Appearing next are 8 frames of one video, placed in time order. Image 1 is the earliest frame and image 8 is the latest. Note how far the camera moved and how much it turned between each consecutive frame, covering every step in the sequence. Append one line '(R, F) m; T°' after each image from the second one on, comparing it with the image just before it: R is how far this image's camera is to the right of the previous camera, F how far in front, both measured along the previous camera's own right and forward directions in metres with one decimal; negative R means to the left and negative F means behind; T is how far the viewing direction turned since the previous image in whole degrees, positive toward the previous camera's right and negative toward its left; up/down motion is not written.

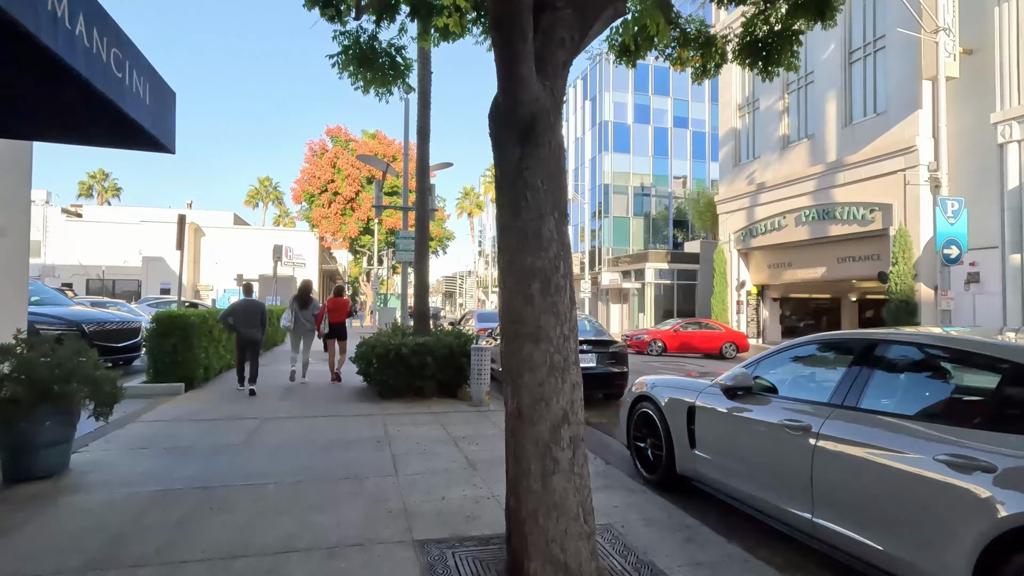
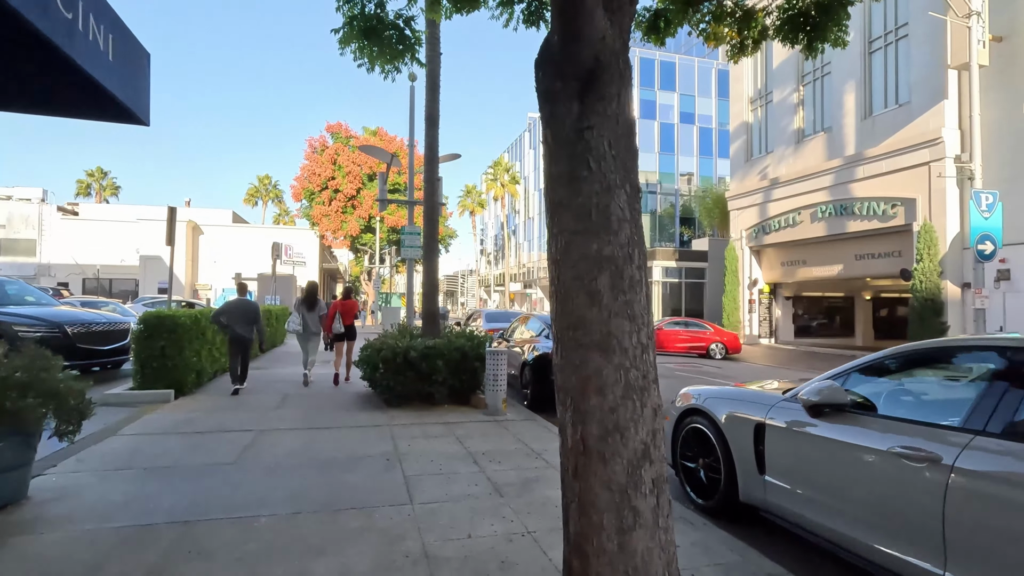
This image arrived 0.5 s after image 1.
(-0.3, +0.8) m; 0°
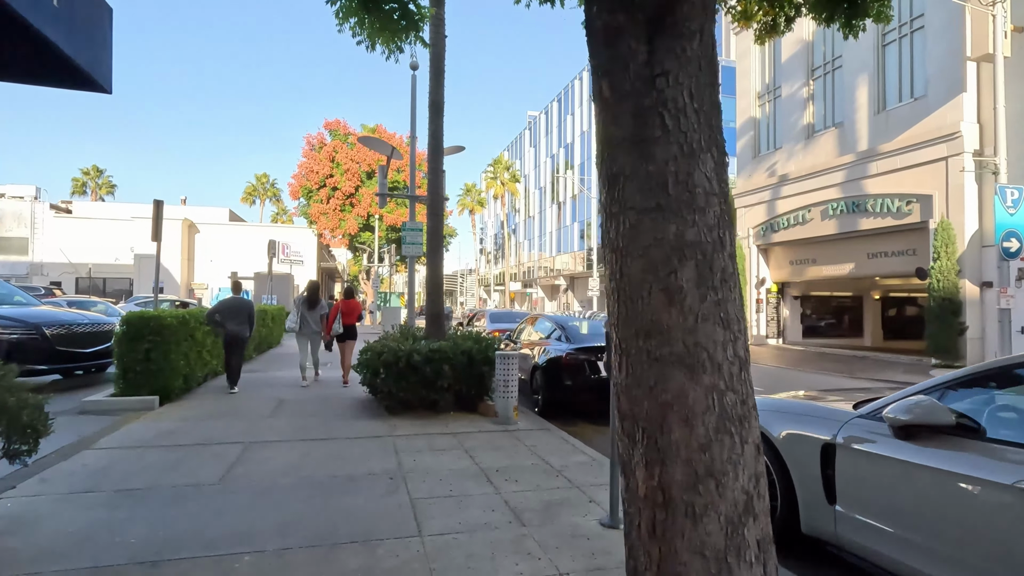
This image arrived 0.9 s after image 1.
(-0.2, +0.6) m; 0°
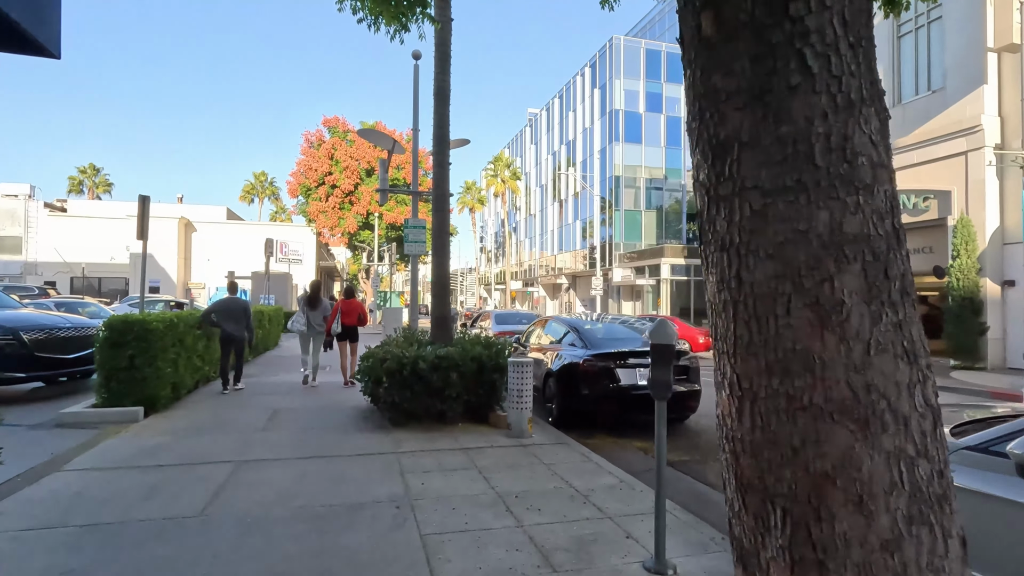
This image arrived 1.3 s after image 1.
(-0.2, +0.6) m; 0°
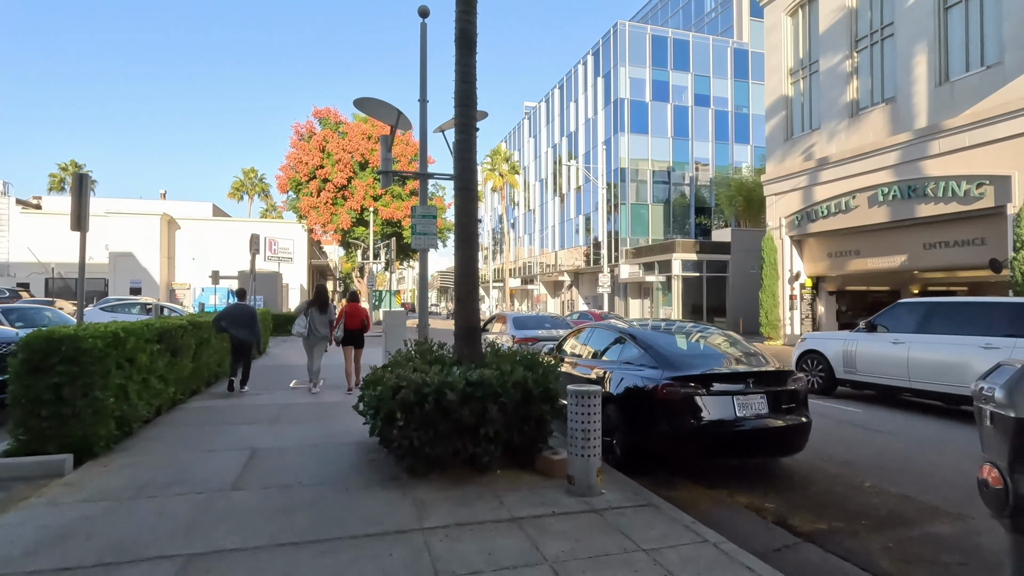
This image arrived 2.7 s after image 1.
(-0.7, +1.9) m; +1°
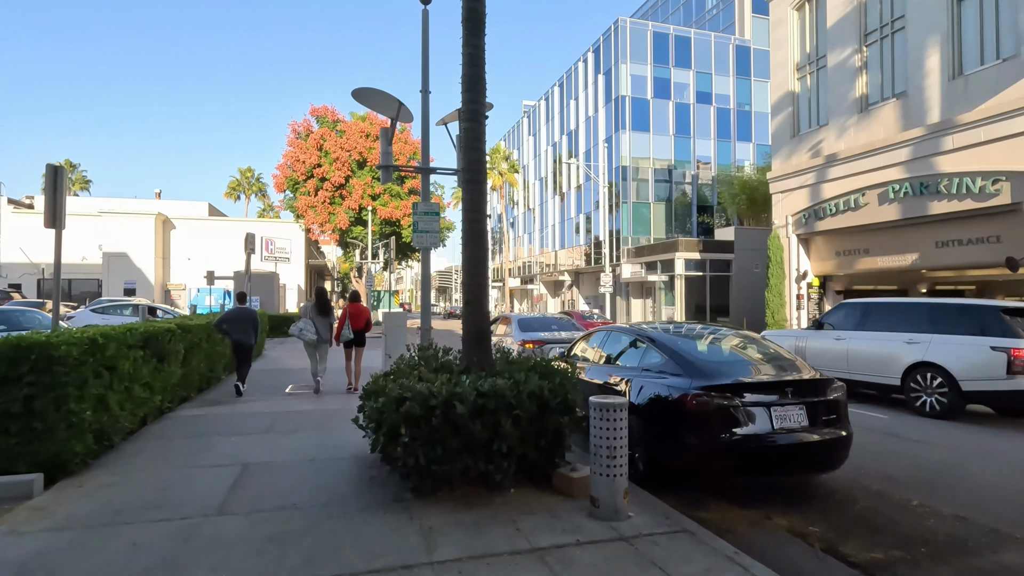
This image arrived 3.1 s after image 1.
(-0.2, +0.5) m; 0°
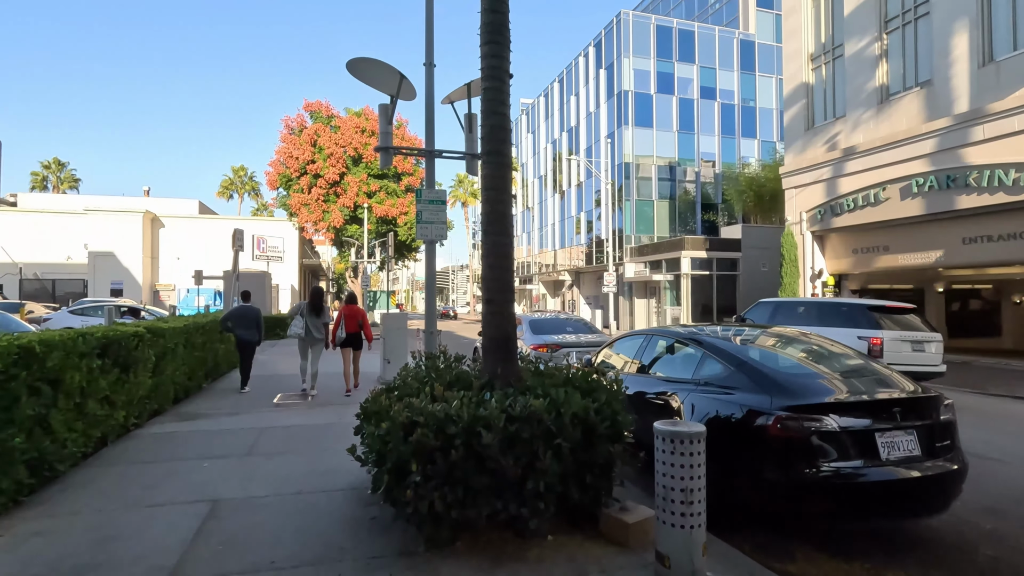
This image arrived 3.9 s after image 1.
(-0.3, +1.1) m; 0°
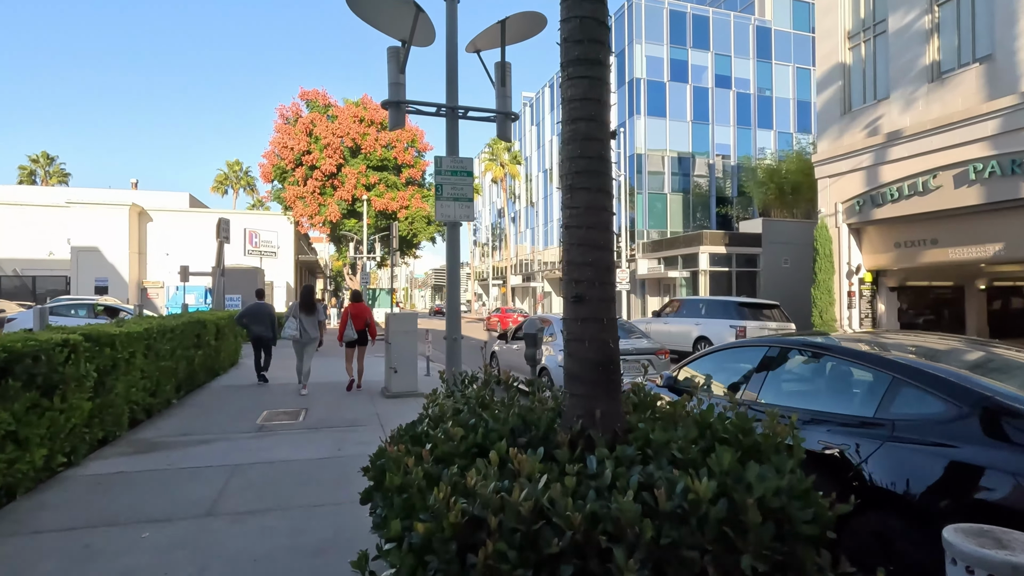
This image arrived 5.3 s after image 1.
(-0.6, +1.8) m; 0°
